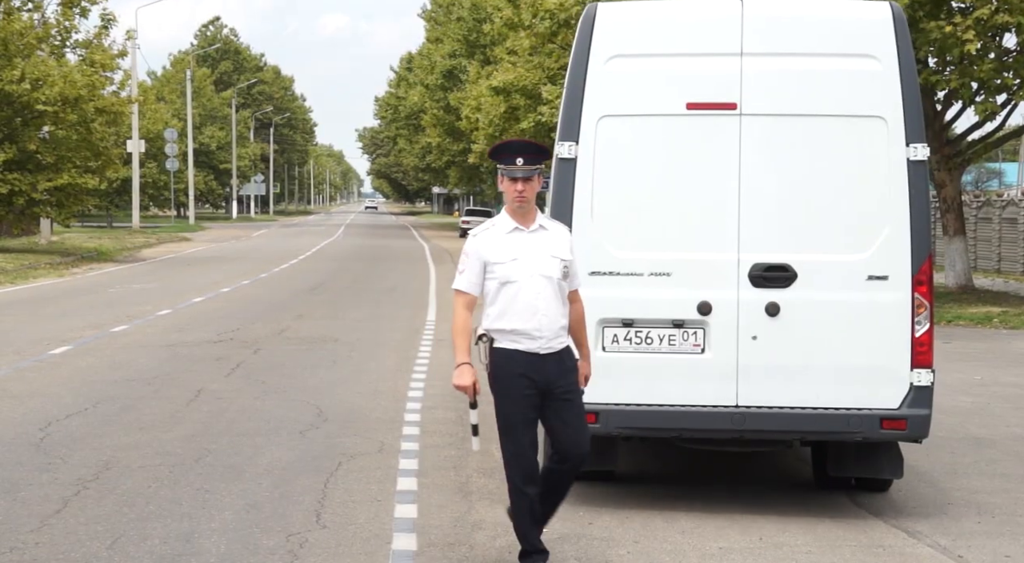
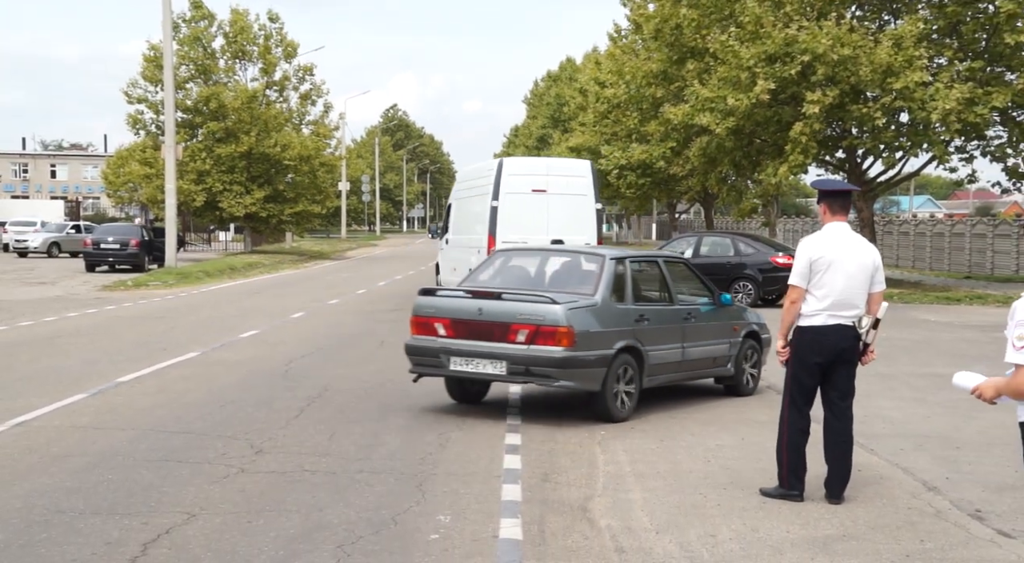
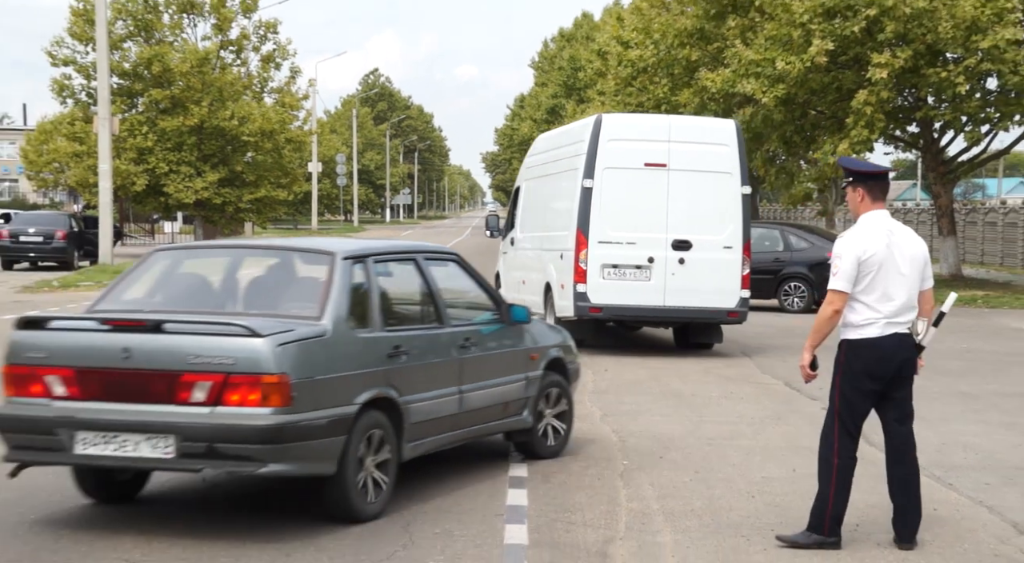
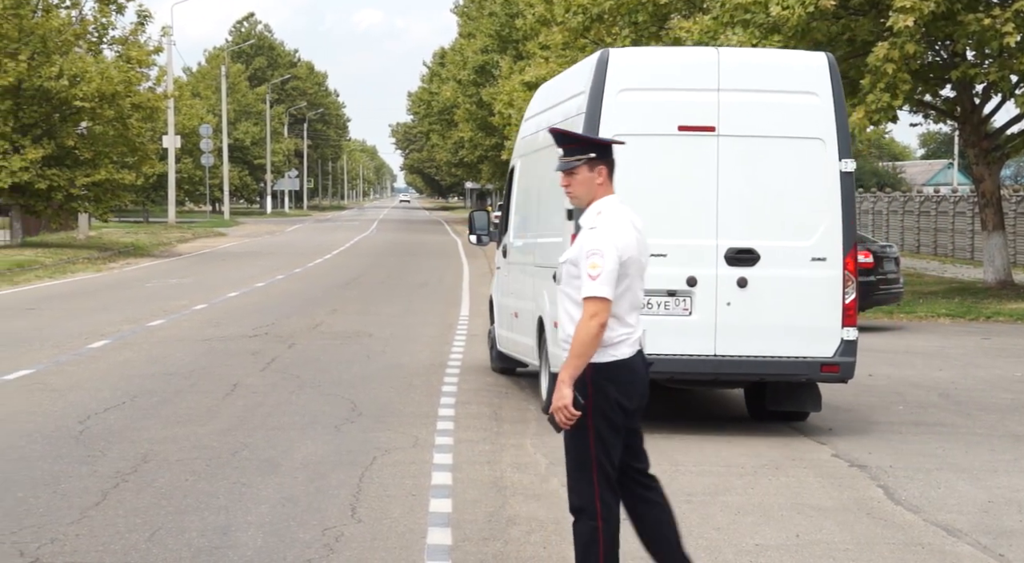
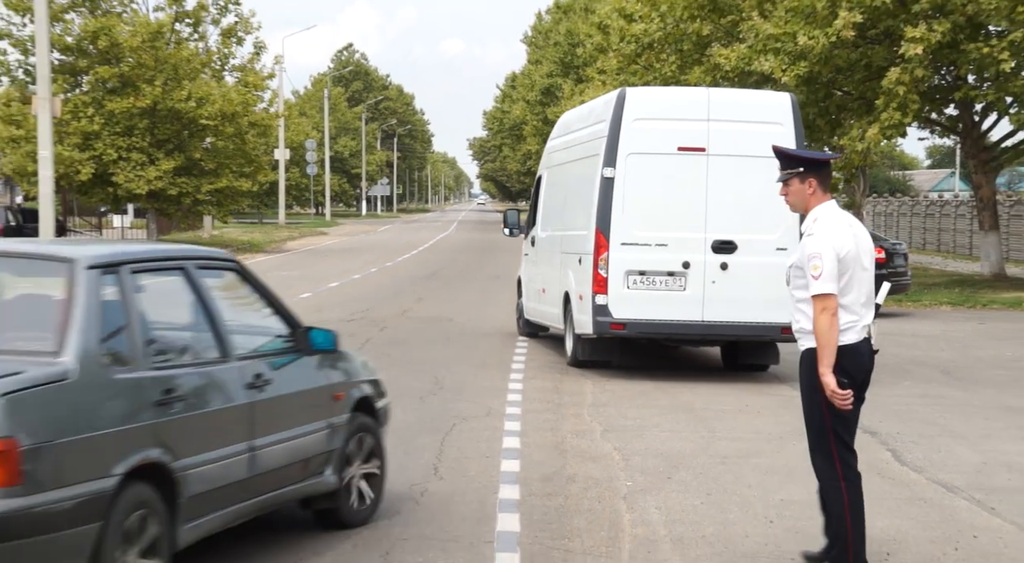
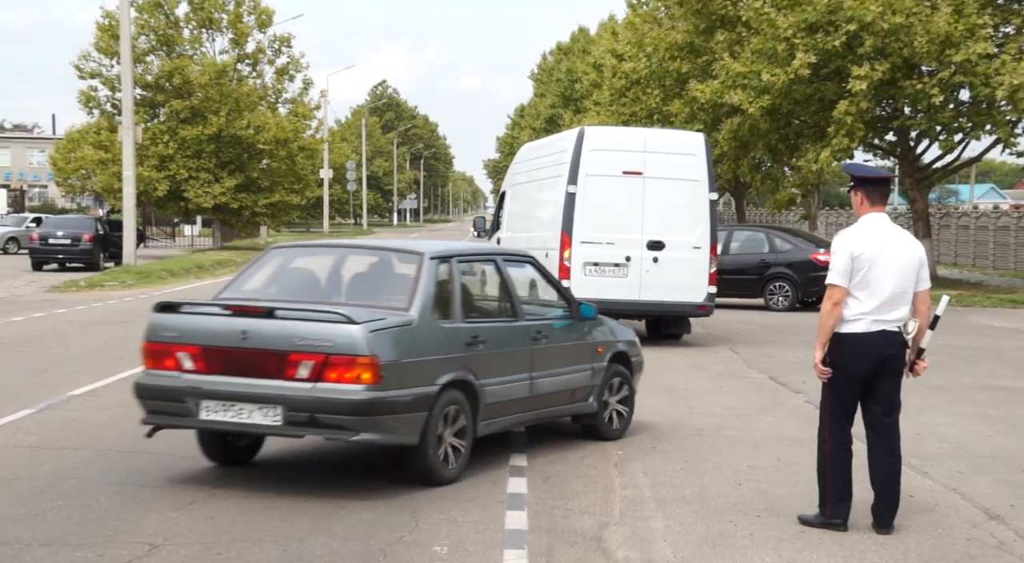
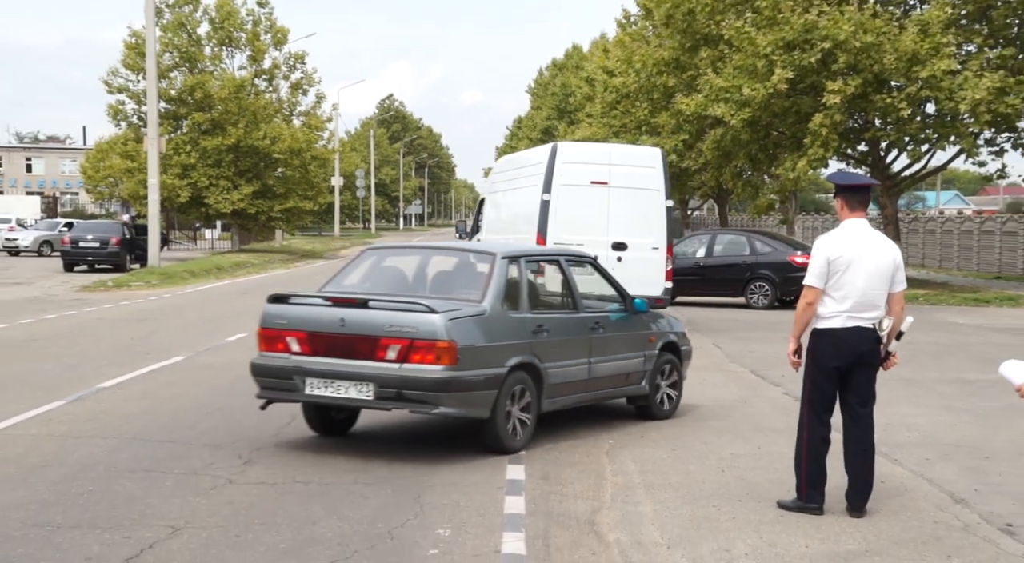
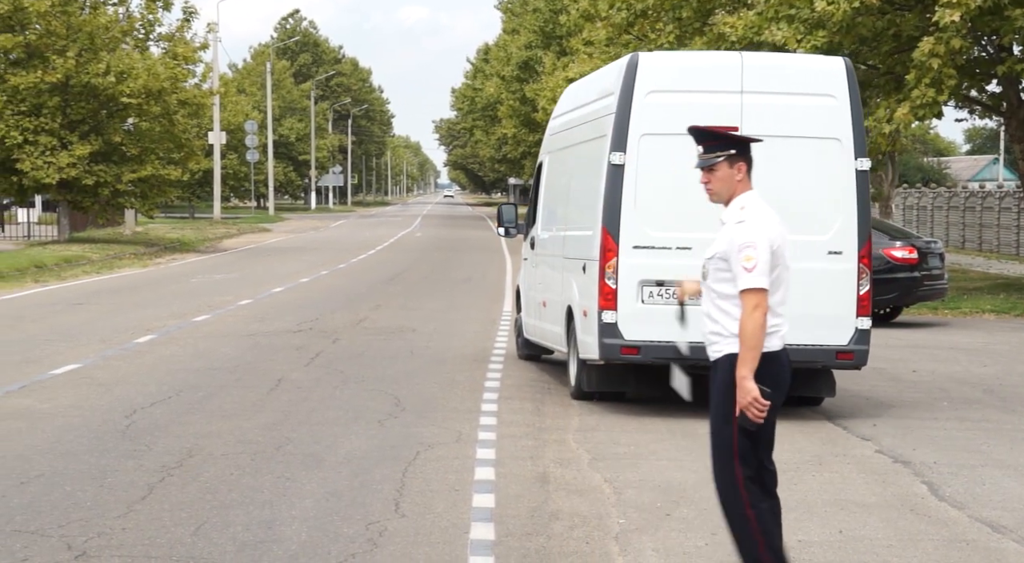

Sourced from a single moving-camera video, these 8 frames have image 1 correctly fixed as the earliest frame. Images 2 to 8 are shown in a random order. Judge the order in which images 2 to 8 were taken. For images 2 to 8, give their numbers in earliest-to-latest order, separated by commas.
4, 8, 5, 3, 6, 7, 2
